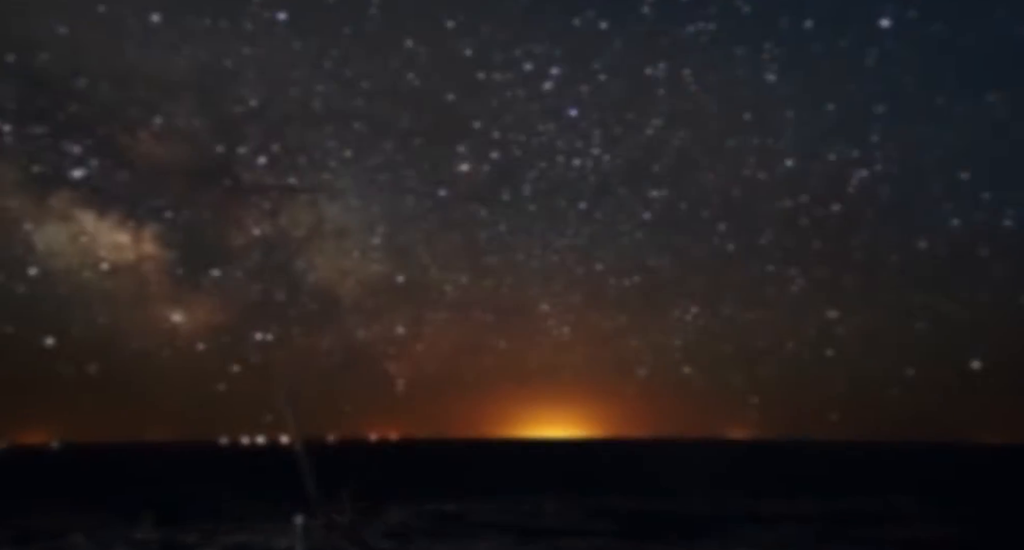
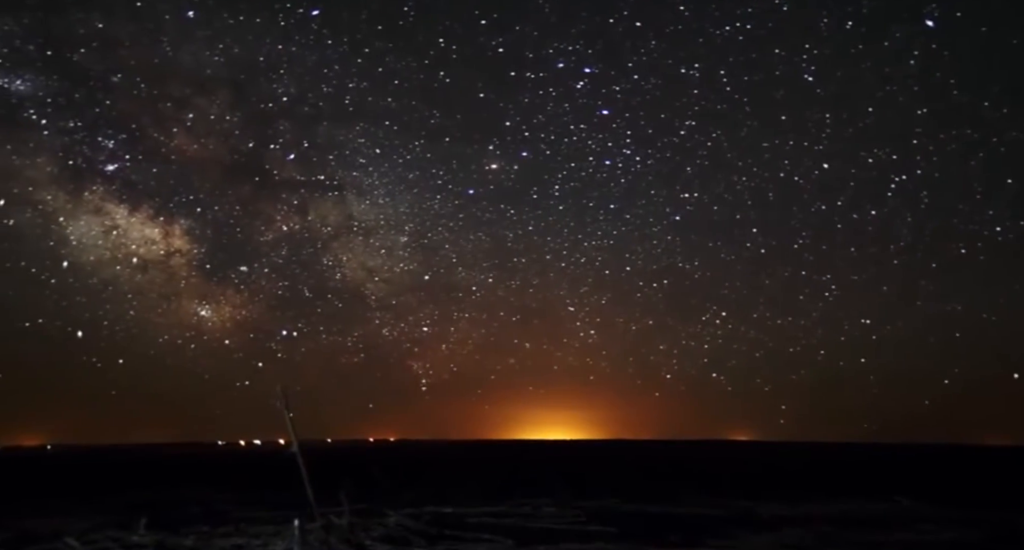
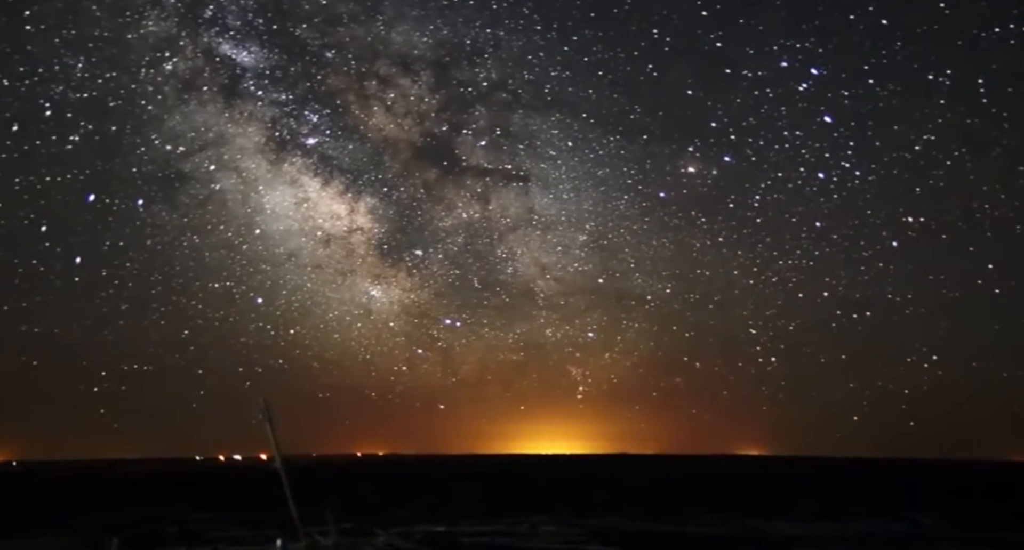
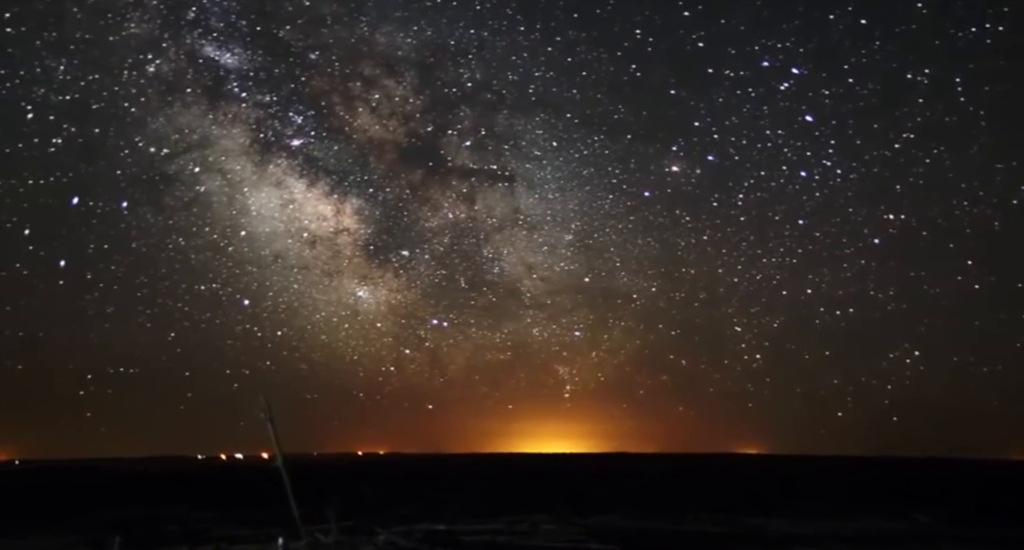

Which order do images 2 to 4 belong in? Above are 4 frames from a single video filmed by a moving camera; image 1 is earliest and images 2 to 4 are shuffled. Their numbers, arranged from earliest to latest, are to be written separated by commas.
2, 4, 3
